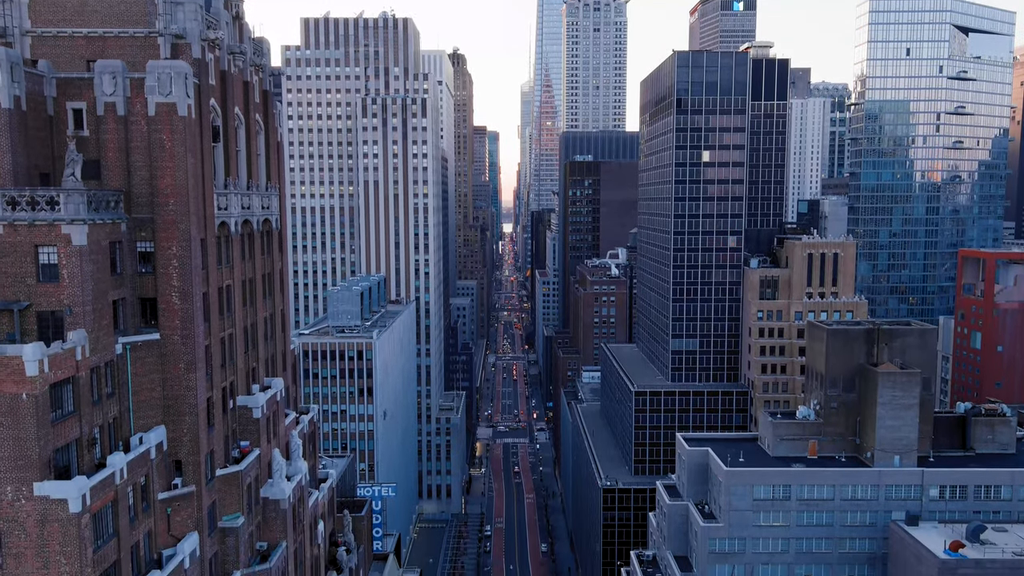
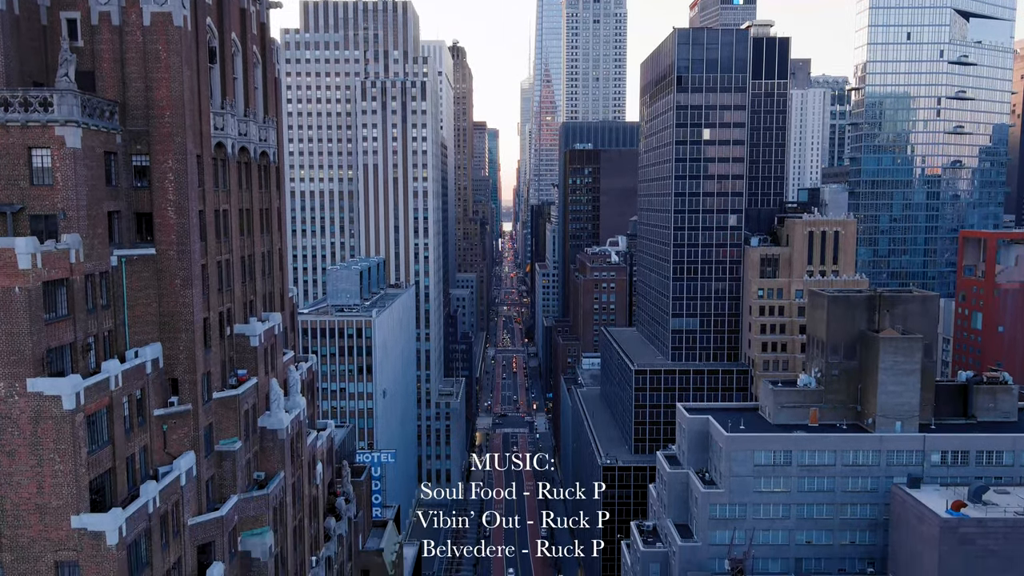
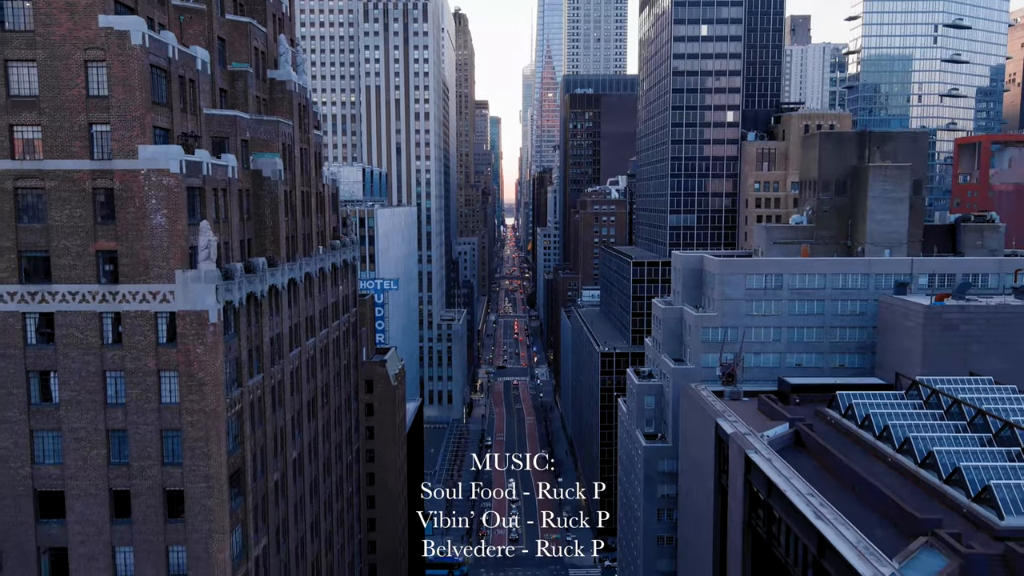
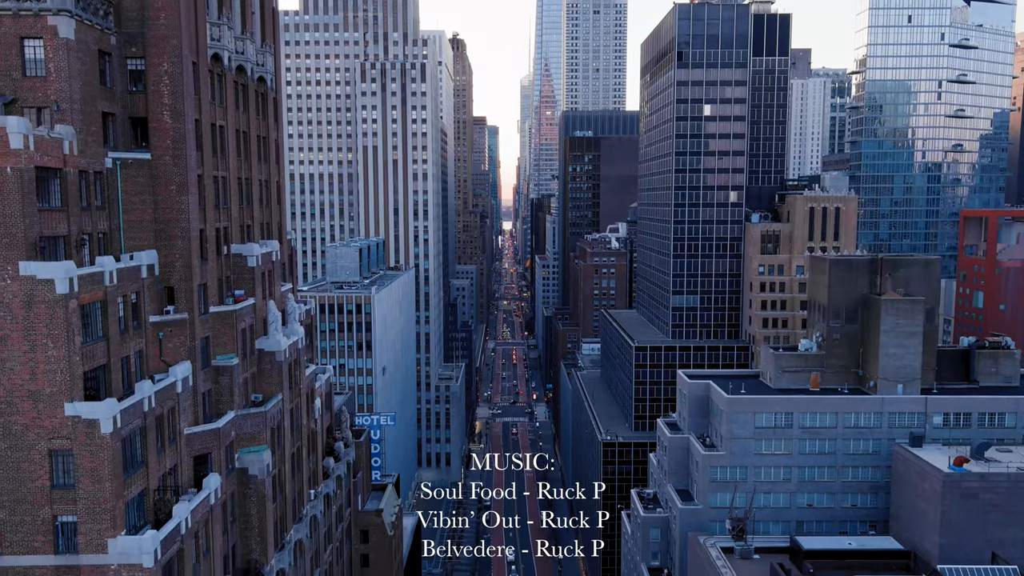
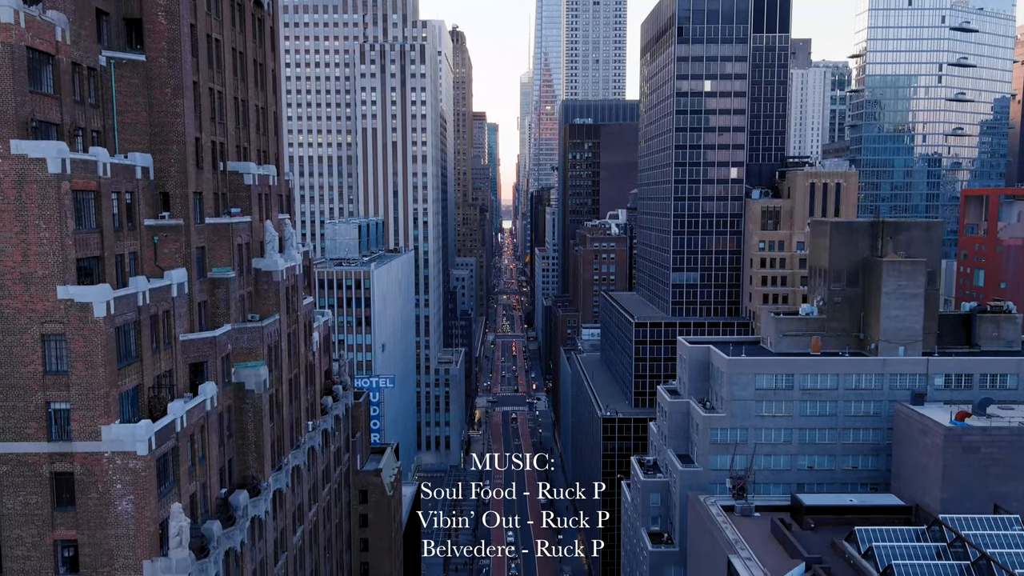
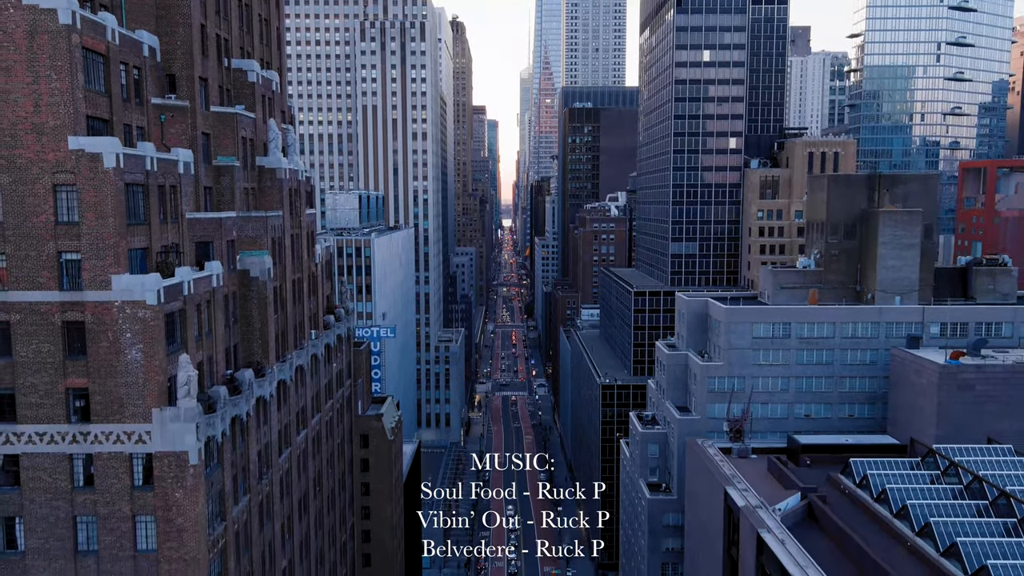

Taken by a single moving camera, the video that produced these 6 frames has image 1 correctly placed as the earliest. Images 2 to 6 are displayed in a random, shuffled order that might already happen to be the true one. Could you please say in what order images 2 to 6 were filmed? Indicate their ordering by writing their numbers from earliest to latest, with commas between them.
2, 4, 5, 6, 3
